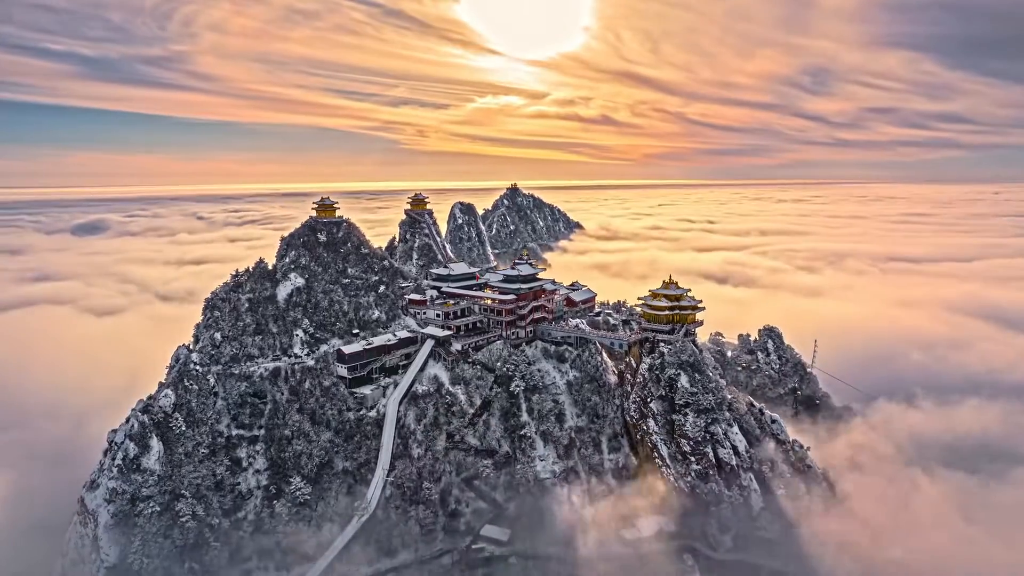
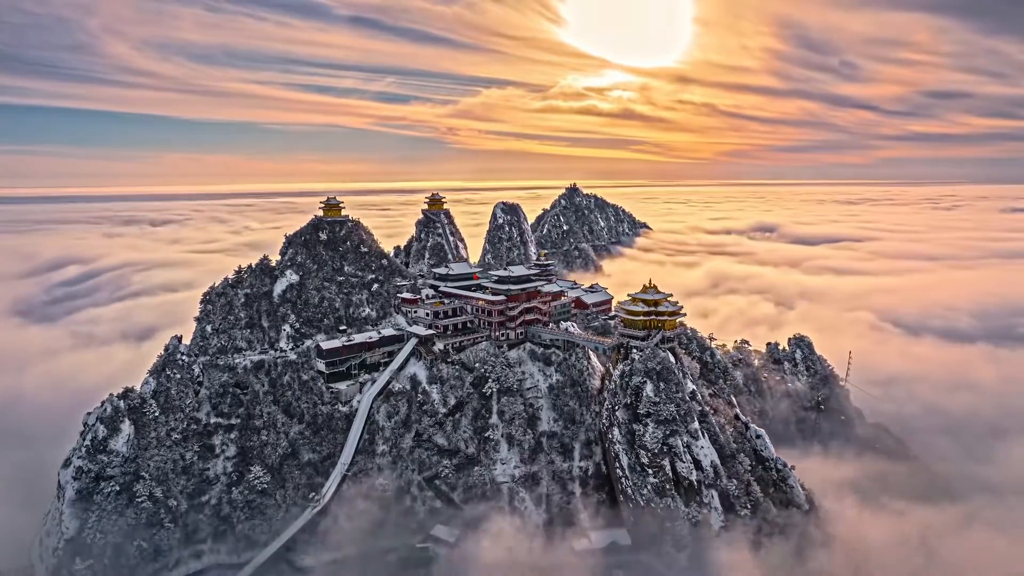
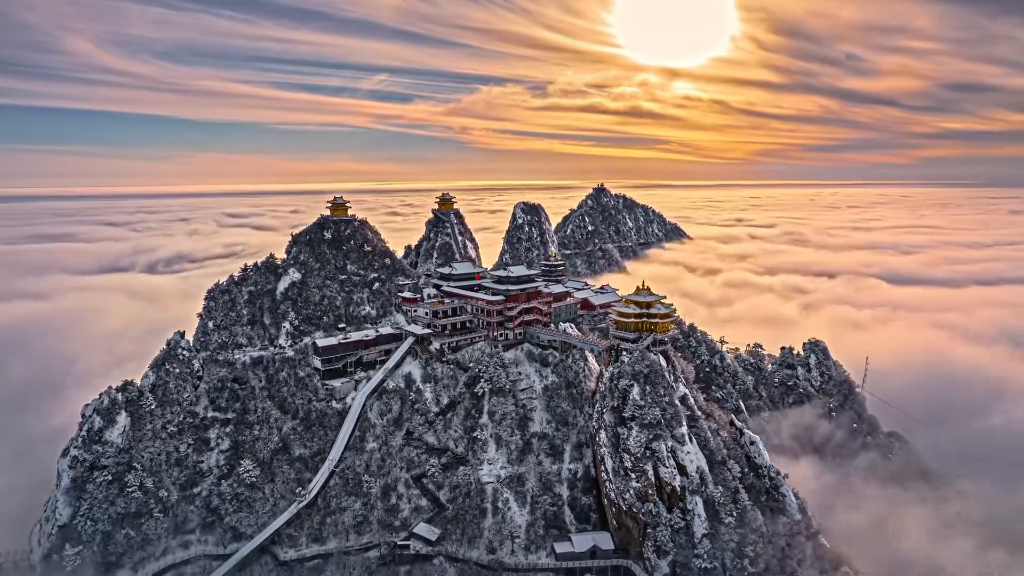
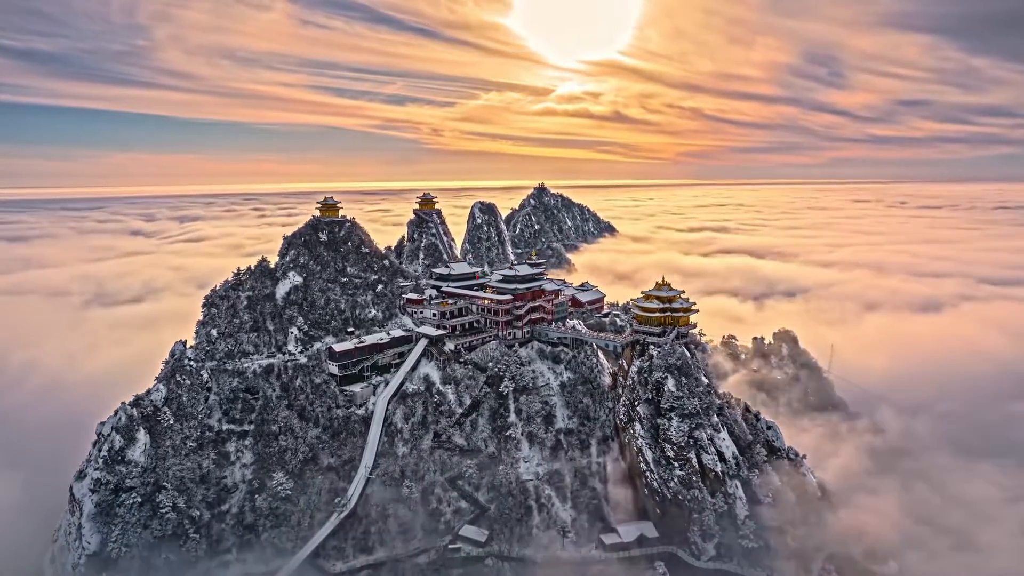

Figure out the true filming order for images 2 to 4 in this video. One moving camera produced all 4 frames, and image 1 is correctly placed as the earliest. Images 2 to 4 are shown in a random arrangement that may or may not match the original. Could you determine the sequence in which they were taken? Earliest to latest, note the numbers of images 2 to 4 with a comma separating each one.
4, 2, 3
